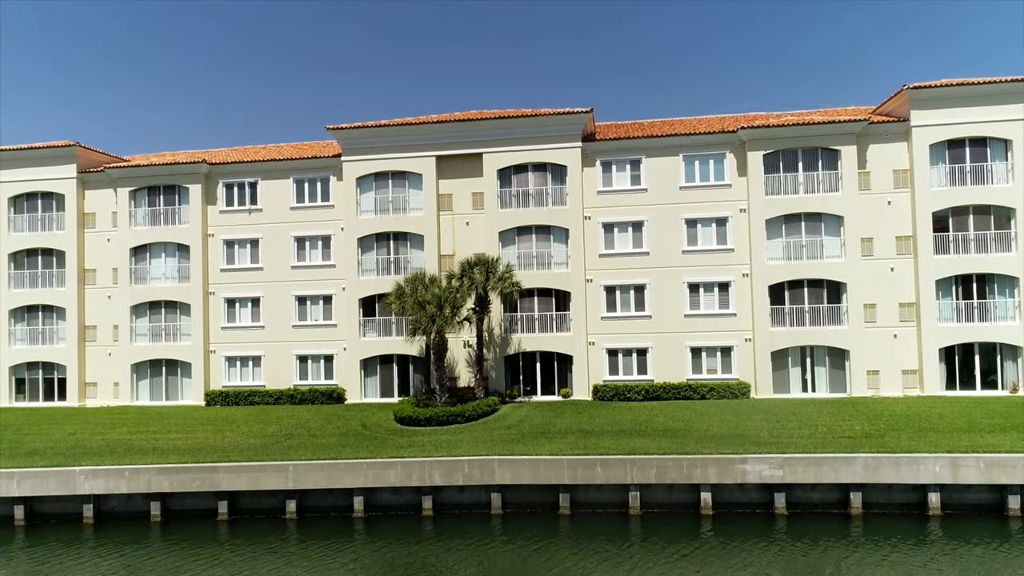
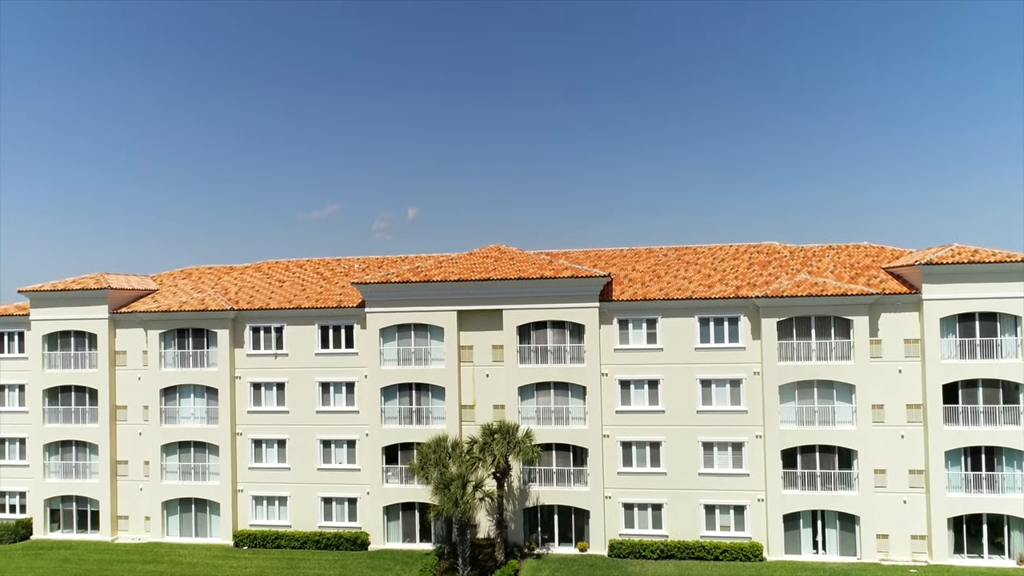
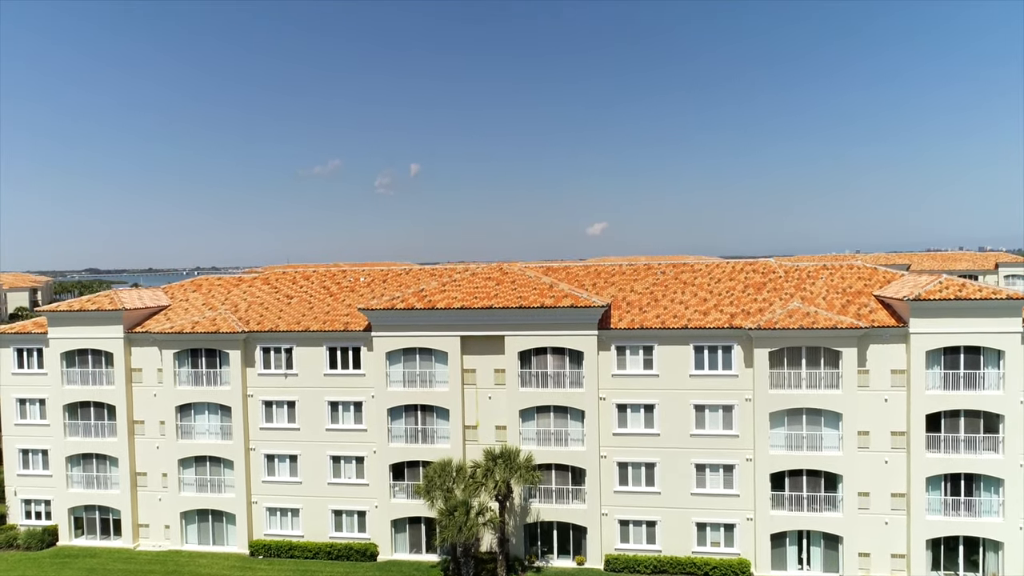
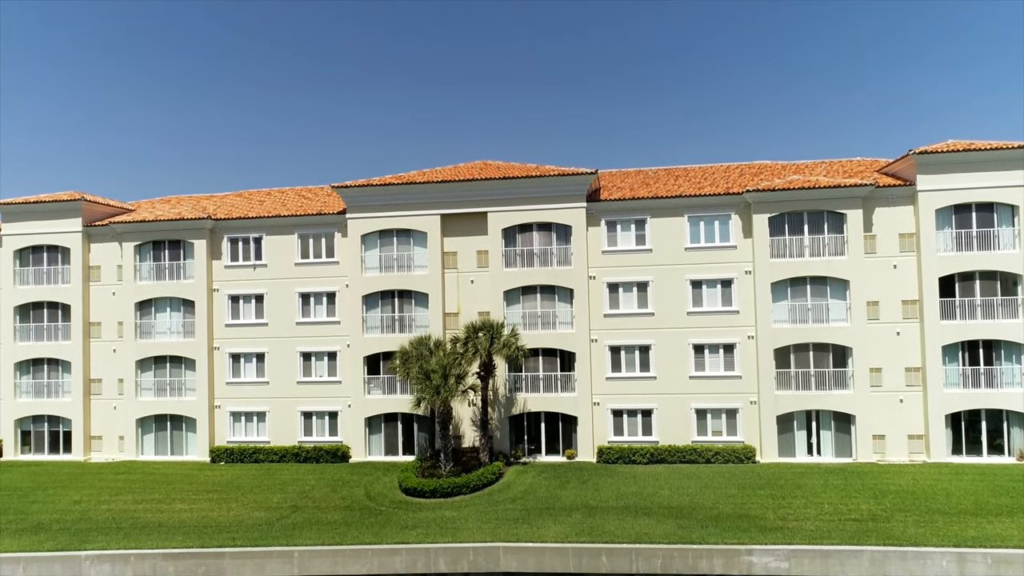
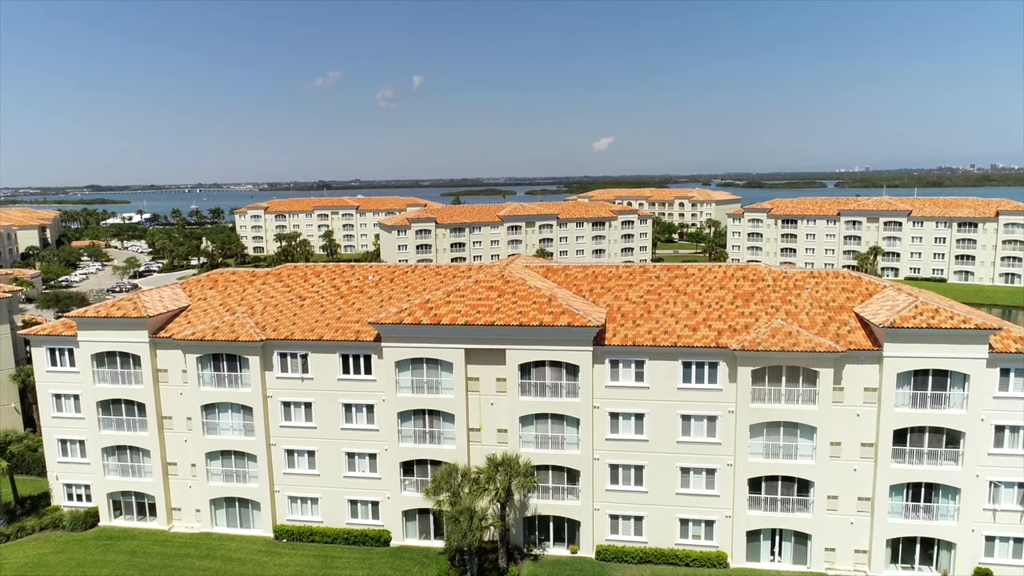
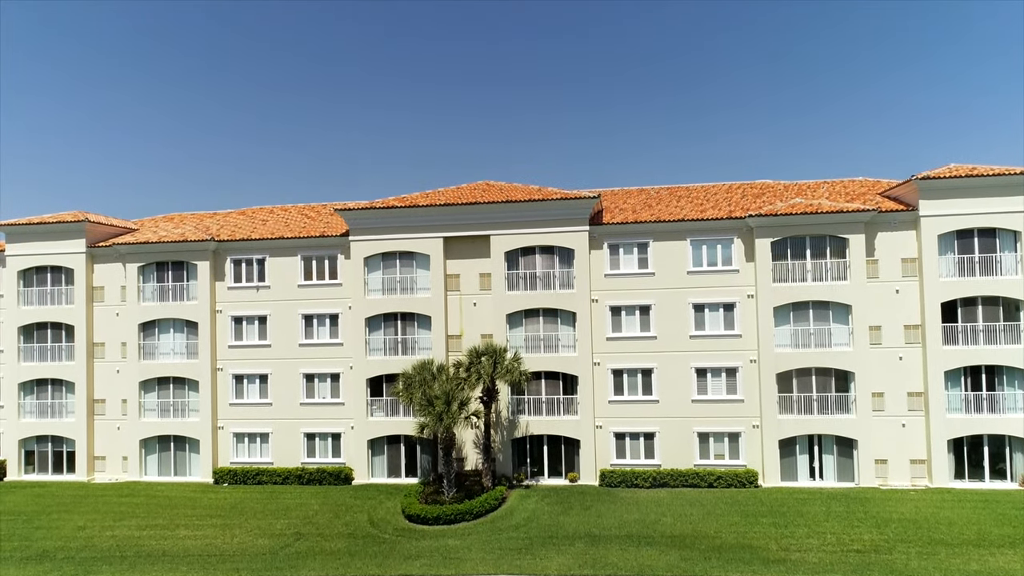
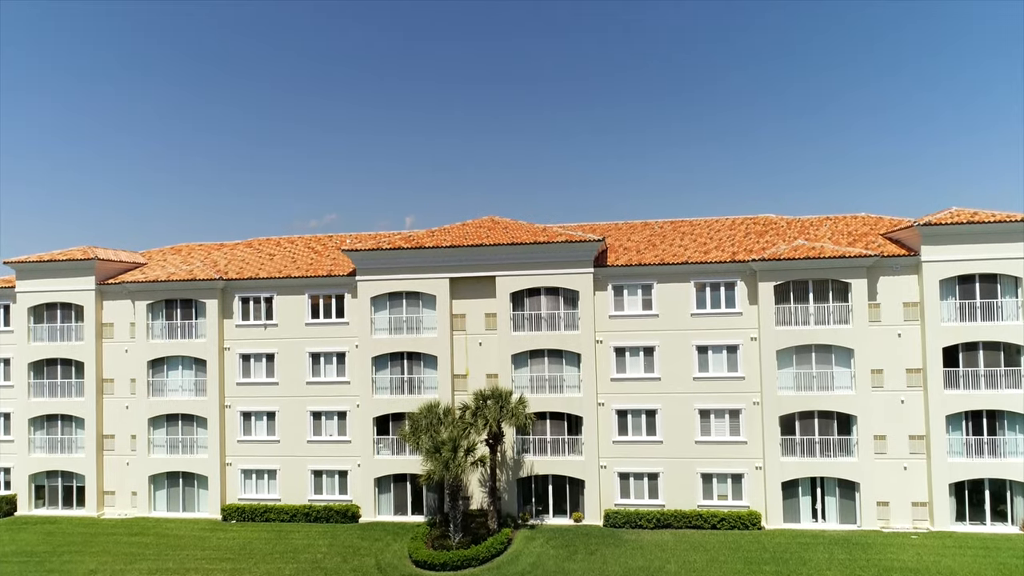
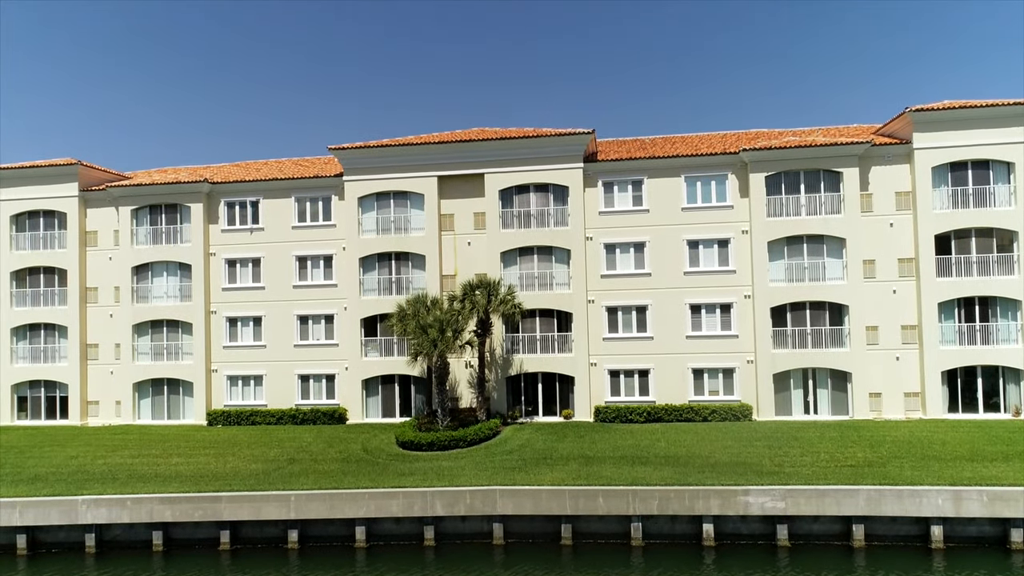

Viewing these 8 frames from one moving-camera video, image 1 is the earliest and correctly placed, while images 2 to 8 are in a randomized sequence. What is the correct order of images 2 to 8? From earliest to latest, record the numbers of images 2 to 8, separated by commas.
8, 4, 6, 7, 2, 3, 5
